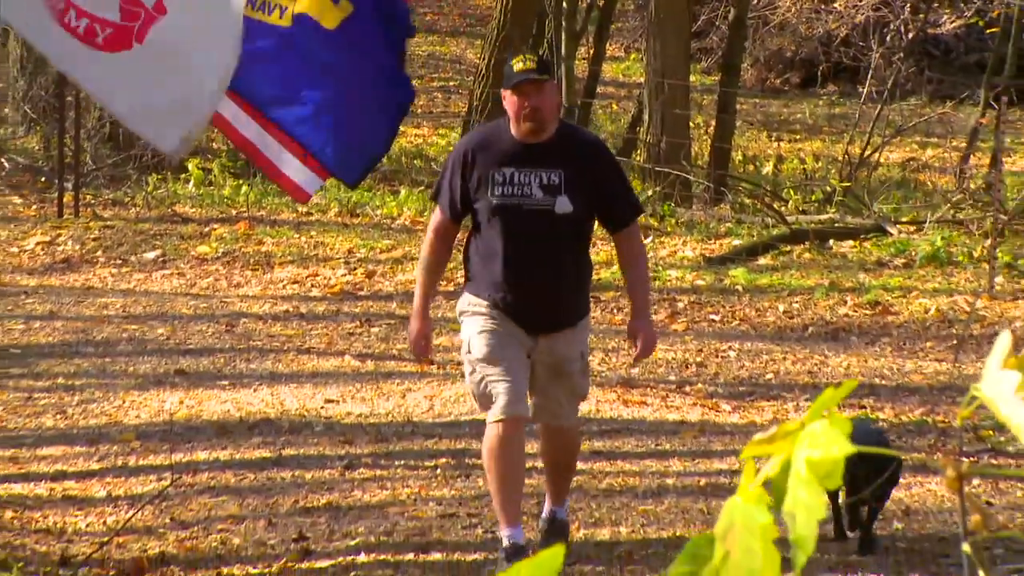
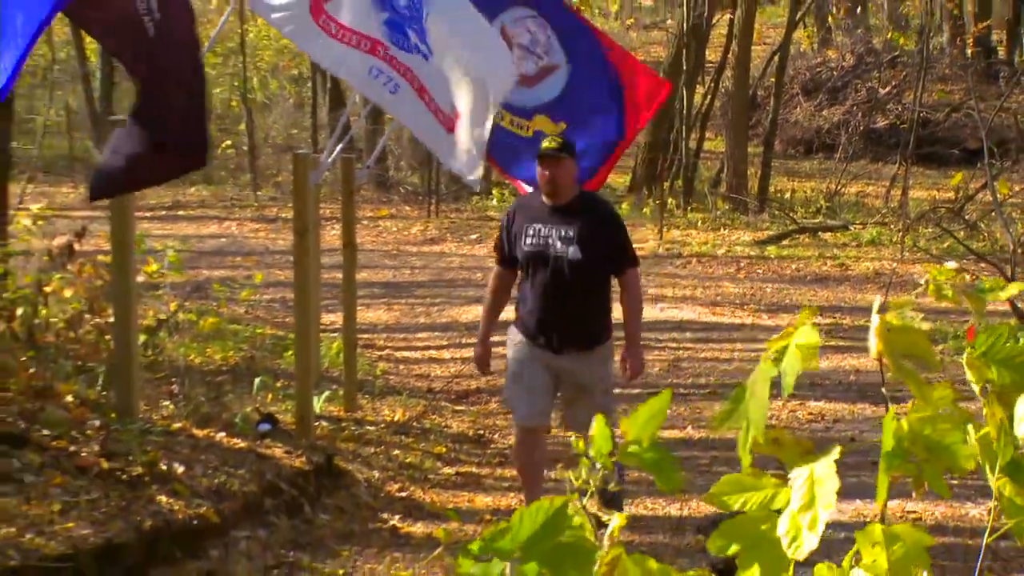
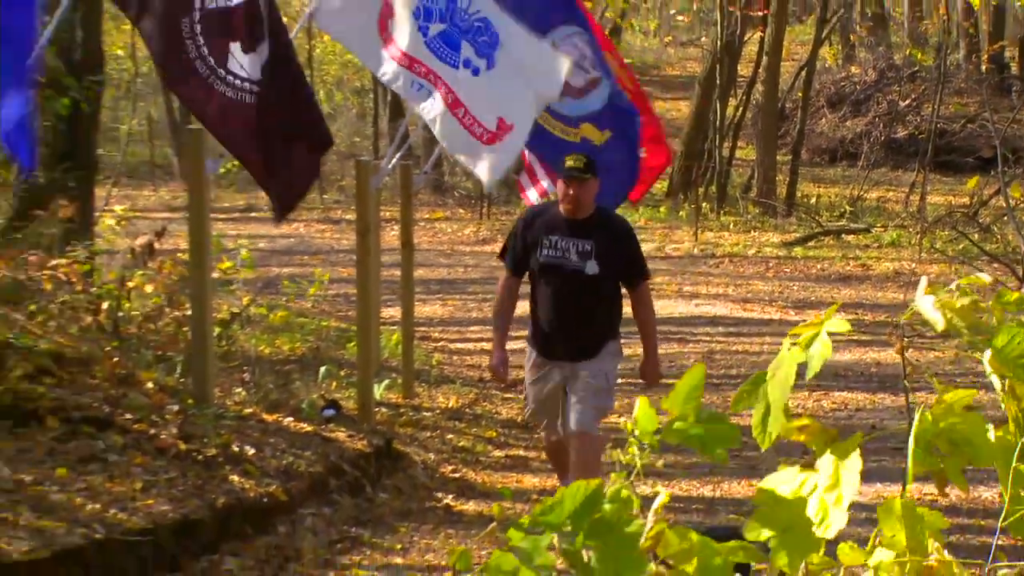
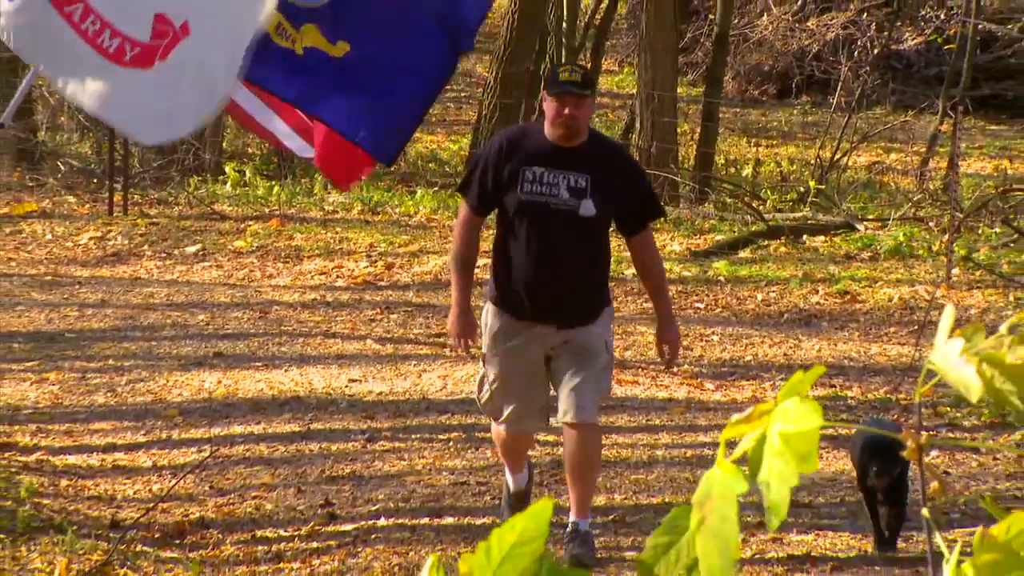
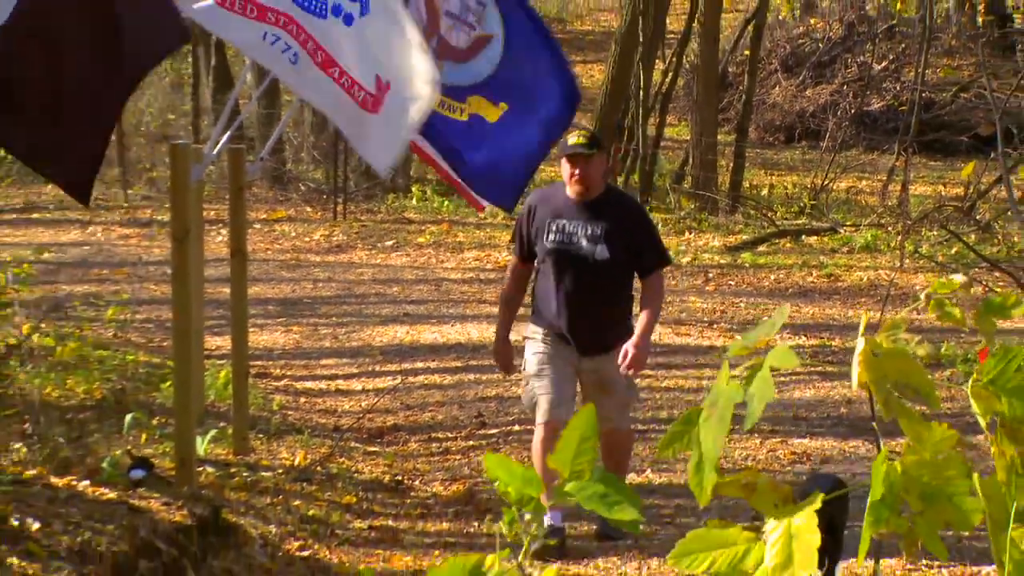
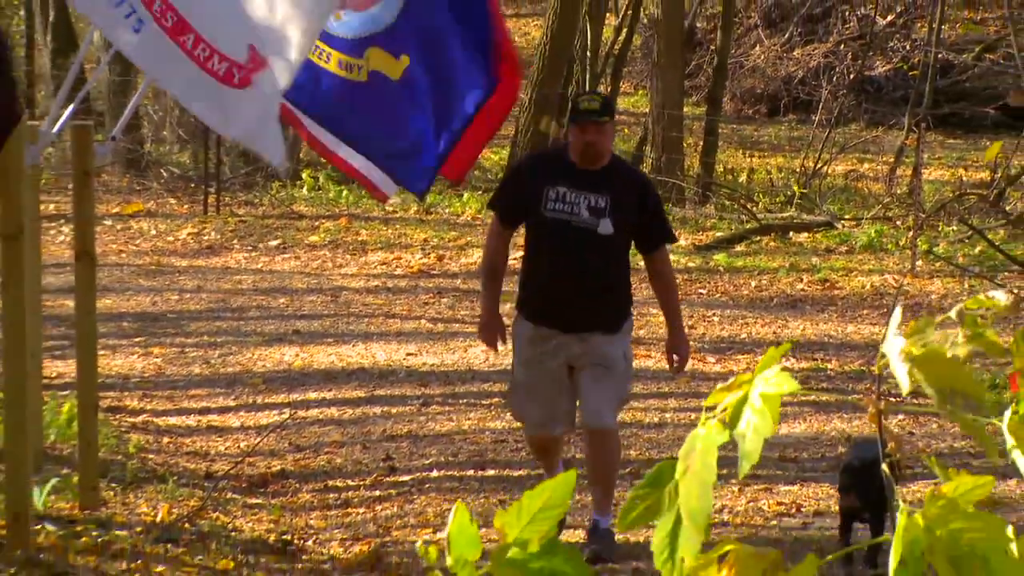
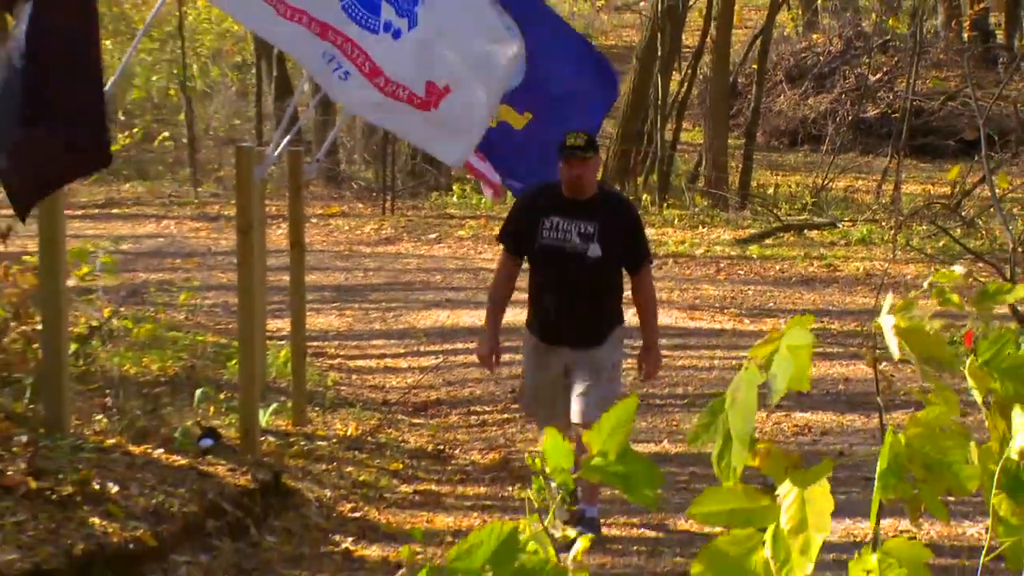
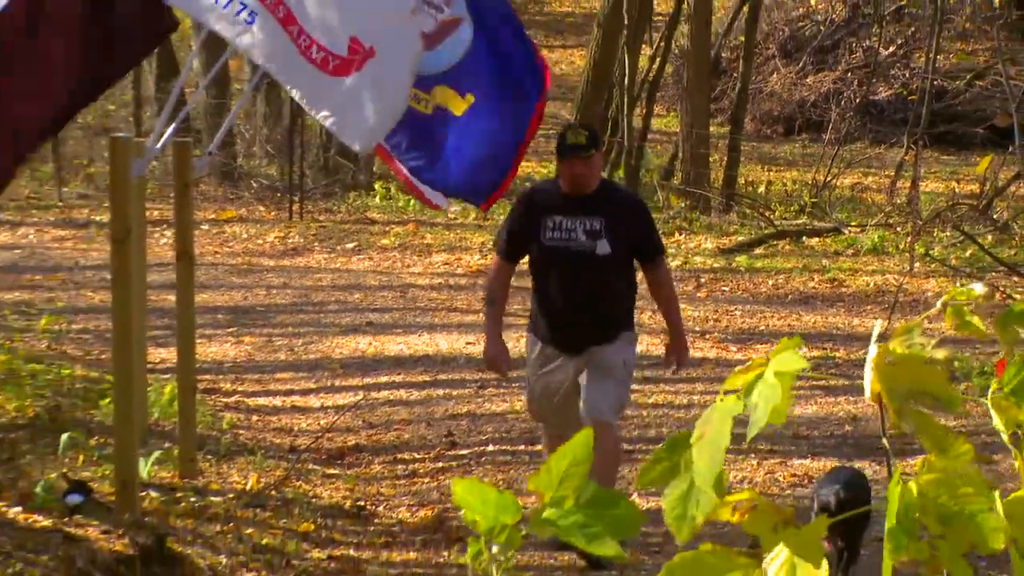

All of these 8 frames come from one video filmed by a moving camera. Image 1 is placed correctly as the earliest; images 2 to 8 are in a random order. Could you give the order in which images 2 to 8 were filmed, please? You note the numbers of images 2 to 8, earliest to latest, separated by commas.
4, 6, 8, 5, 7, 2, 3
